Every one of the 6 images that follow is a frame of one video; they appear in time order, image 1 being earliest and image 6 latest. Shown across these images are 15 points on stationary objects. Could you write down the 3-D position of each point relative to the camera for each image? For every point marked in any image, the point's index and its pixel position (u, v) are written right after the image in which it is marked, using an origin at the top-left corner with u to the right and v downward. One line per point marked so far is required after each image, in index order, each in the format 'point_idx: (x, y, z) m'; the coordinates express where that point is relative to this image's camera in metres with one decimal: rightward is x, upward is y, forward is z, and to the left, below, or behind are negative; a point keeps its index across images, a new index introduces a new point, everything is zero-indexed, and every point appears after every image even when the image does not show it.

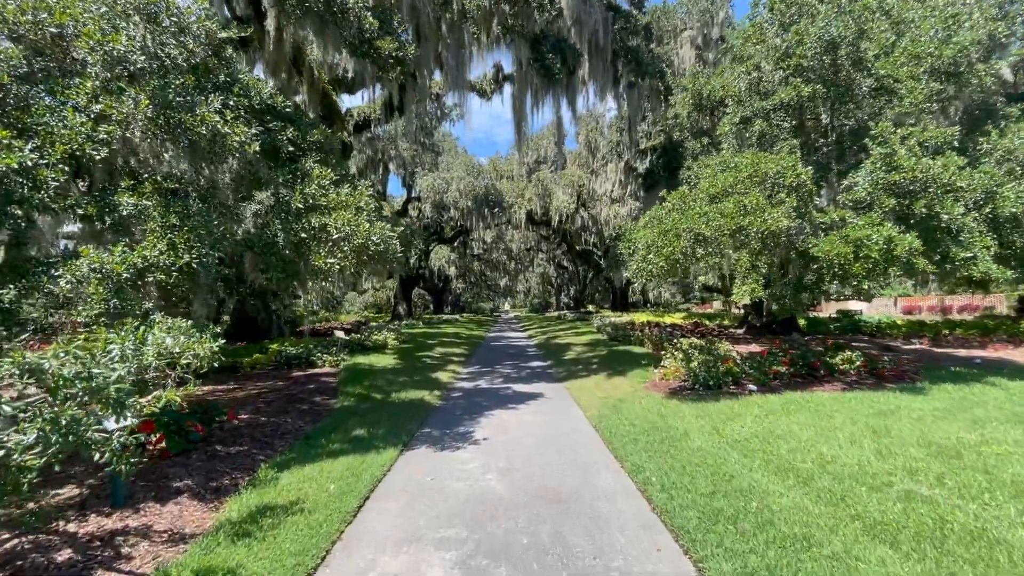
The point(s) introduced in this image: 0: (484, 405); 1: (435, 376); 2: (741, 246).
0: (-0.5, -2.1, +8.7) m
1: (-1.8, -2.1, +11.6) m
2: (+3.3, +0.6, +7.1) m
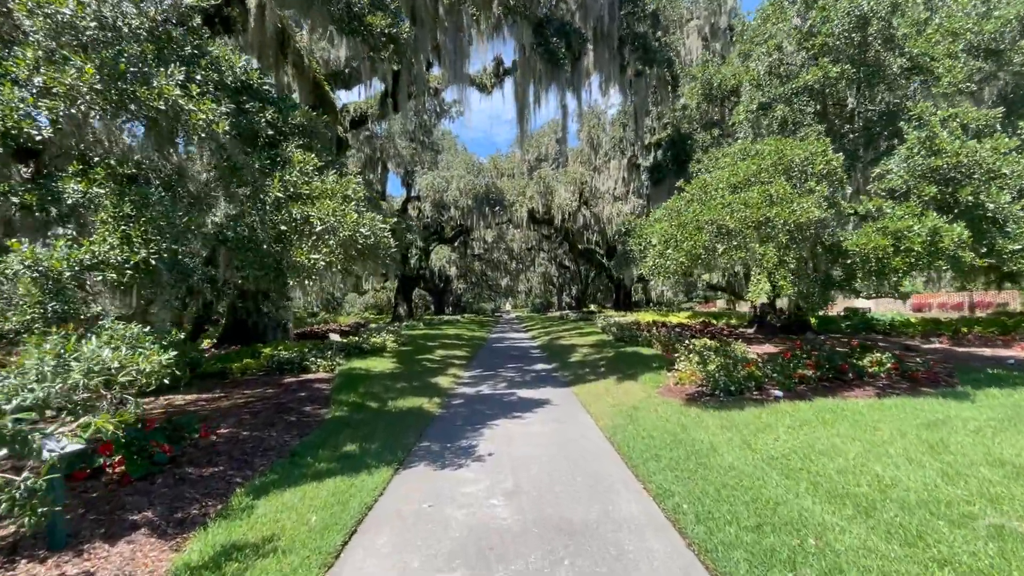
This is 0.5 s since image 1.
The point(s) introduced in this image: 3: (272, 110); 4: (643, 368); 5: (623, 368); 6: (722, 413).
0: (-0.4, -2.1, +8.1) m
1: (-1.7, -2.1, +11.0) m
2: (+3.4, +0.6, +6.5) m
3: (-3.2, +2.3, +6.3) m
4: (+2.9, -1.8, +10.9) m
5: (+2.6, -1.9, +11.5) m
6: (+2.8, -1.7, +6.6) m
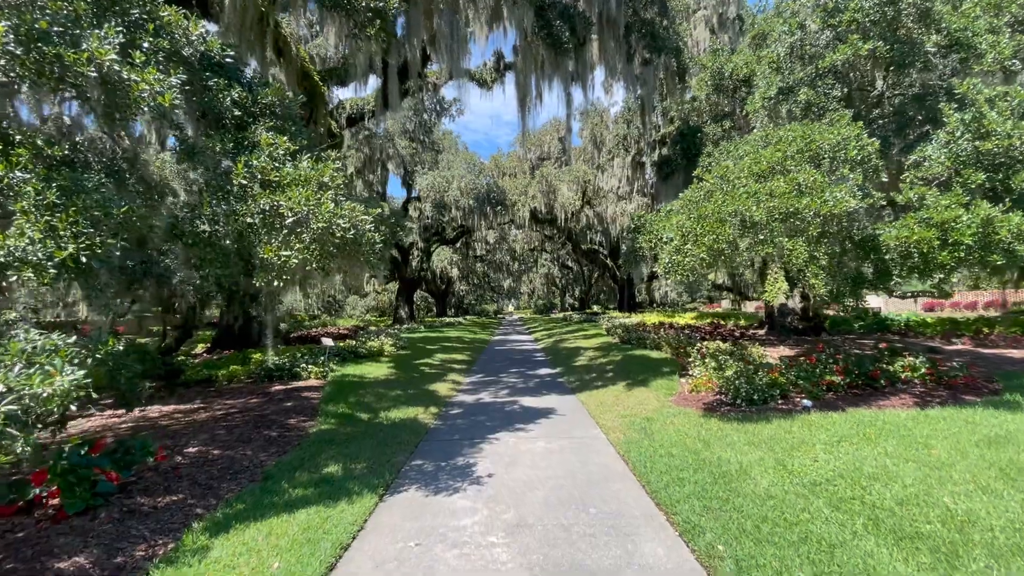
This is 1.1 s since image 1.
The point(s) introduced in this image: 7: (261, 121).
0: (-0.4, -2.1, +7.5) m
1: (-1.7, -2.1, +10.3) m
2: (+3.4, +0.6, +5.9) m
3: (-3.2, +2.3, +5.7) m
4: (+3.0, -1.8, +10.3) m
5: (+2.6, -1.9, +10.9) m
6: (+2.8, -1.7, +5.9) m
7: (-2.9, +1.9, +5.8) m
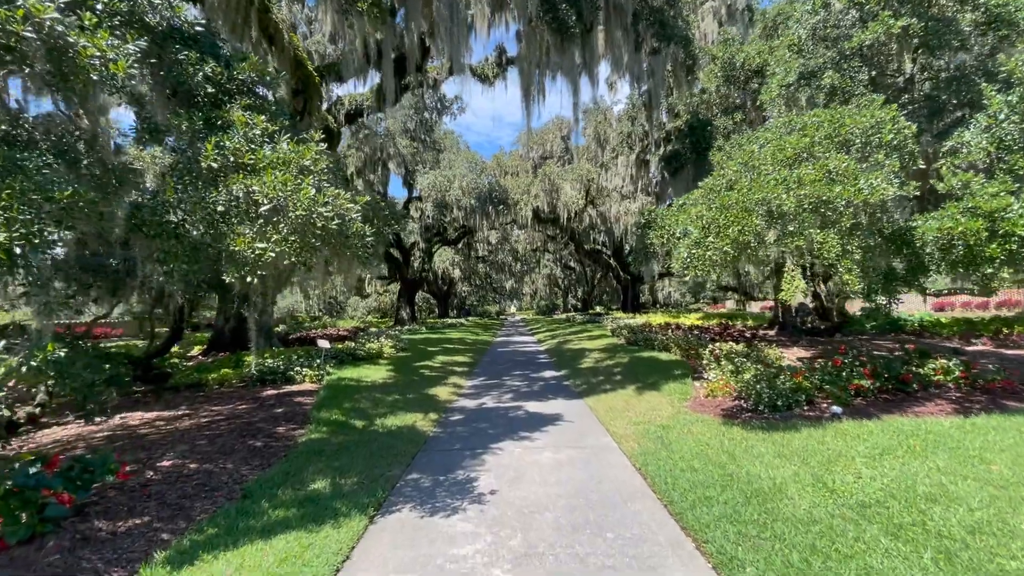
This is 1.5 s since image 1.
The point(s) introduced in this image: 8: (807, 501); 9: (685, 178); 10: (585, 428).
0: (-0.3, -2.0, +7.0) m
1: (-1.6, -2.1, +9.9) m
2: (+3.5, +0.7, +5.4) m
3: (-3.1, +2.3, +5.3) m
4: (+3.0, -1.8, +9.8) m
5: (+2.7, -1.9, +10.4) m
6: (+2.9, -1.6, +5.4) m
7: (-2.8, +1.9, +5.3) m
8: (+2.3, -1.6, +3.8) m
9: (+4.9, +3.1, +13.9) m
10: (+1.0, -2.0, +6.9) m
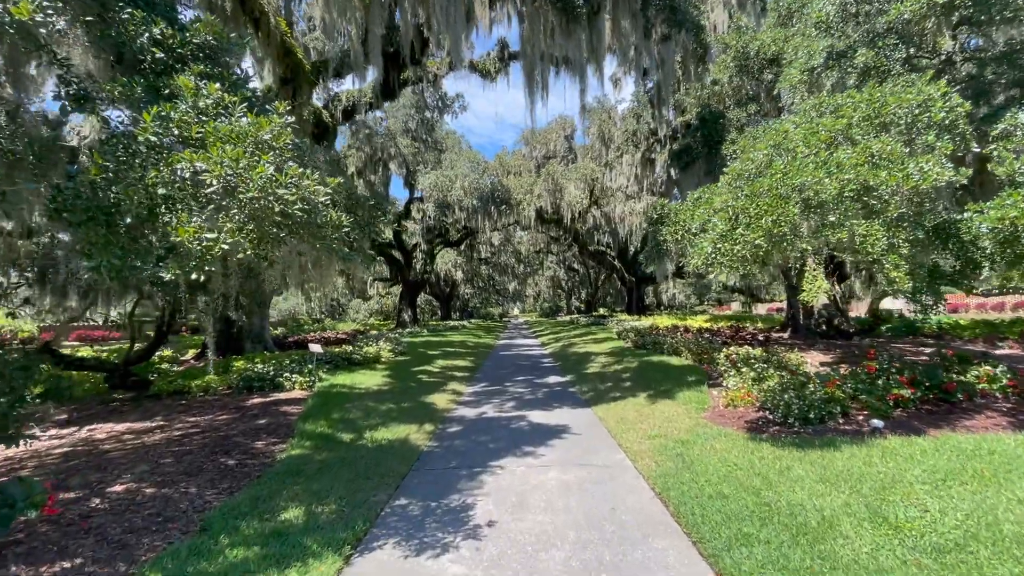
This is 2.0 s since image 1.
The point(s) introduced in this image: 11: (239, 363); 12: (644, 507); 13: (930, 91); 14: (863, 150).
0: (-0.3, -2.0, +6.4) m
1: (-1.5, -2.1, +9.3) m
2: (+3.5, +0.7, +4.8) m
3: (-3.1, +2.3, +4.7) m
4: (+3.1, -1.8, +9.2) m
5: (+2.8, -1.9, +9.7) m
6: (+2.9, -1.6, +4.8) m
7: (-2.8, +1.9, +4.7) m
8: (+2.3, -1.6, +3.1) m
9: (+4.9, +3.1, +13.3) m
10: (+1.1, -2.0, +6.3) m
11: (-6.2, -1.7, +11.3) m
12: (+1.1, -1.8, +4.1) m
13: (+4.4, +2.1, +5.2) m
14: (+3.4, +1.3, +4.7) m
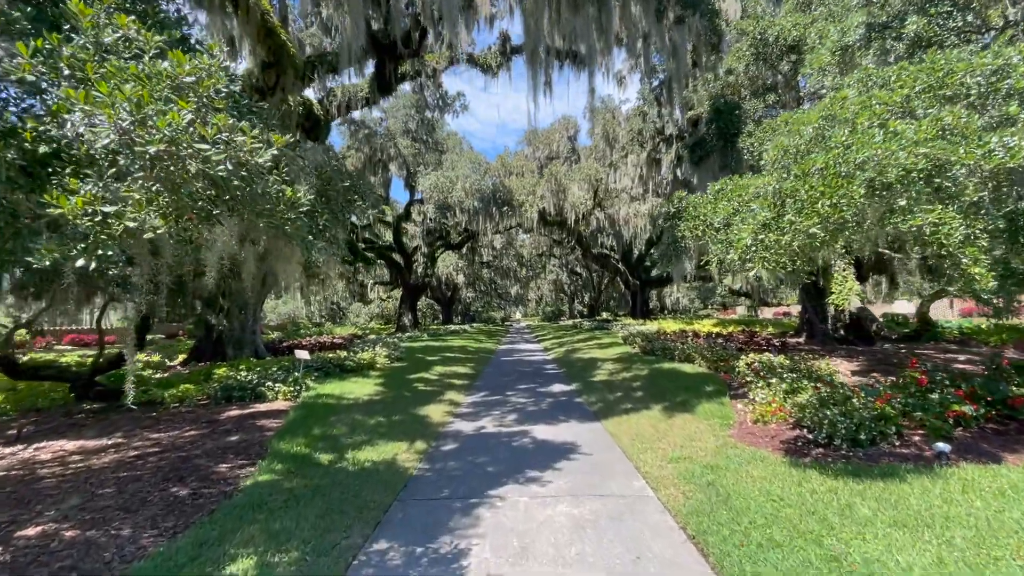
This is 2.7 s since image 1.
0: (-0.3, -2.1, +5.6) m
1: (-1.5, -2.1, +8.5) m
2: (+3.5, +0.7, +4.0) m
3: (-3.1, +2.4, +4.0) m
4: (+3.1, -1.8, +8.4) m
5: (+2.8, -1.9, +8.9) m
6: (+2.9, -1.6, +4.0) m
7: (-2.8, +1.9, +4.0) m
8: (+2.3, -1.6, +2.3) m
9: (+5.0, +3.0, +12.5) m
10: (+1.1, -2.0, +5.5) m
11: (-6.2, -1.8, +10.5) m
12: (+1.1, -1.8, +3.3) m
13: (+4.4, +2.1, +4.4) m
14: (+3.4, +1.3, +4.0) m
